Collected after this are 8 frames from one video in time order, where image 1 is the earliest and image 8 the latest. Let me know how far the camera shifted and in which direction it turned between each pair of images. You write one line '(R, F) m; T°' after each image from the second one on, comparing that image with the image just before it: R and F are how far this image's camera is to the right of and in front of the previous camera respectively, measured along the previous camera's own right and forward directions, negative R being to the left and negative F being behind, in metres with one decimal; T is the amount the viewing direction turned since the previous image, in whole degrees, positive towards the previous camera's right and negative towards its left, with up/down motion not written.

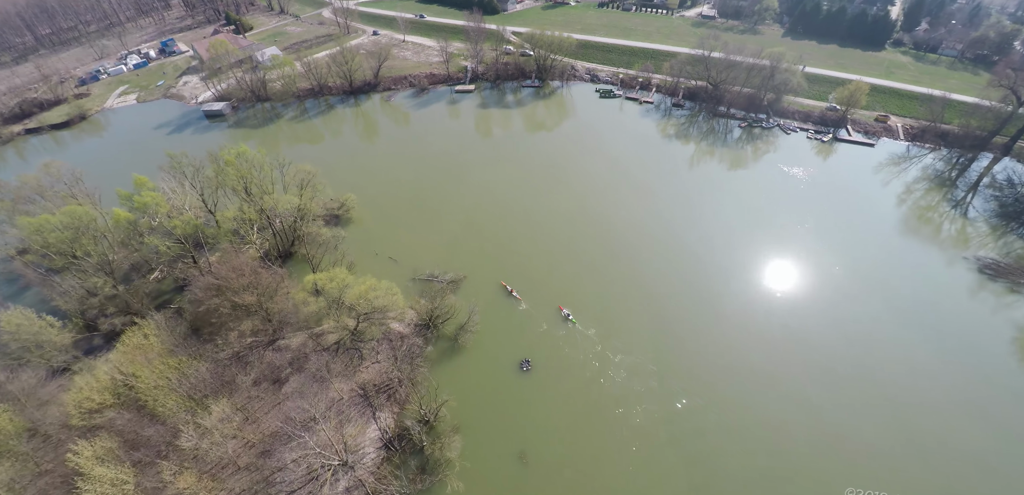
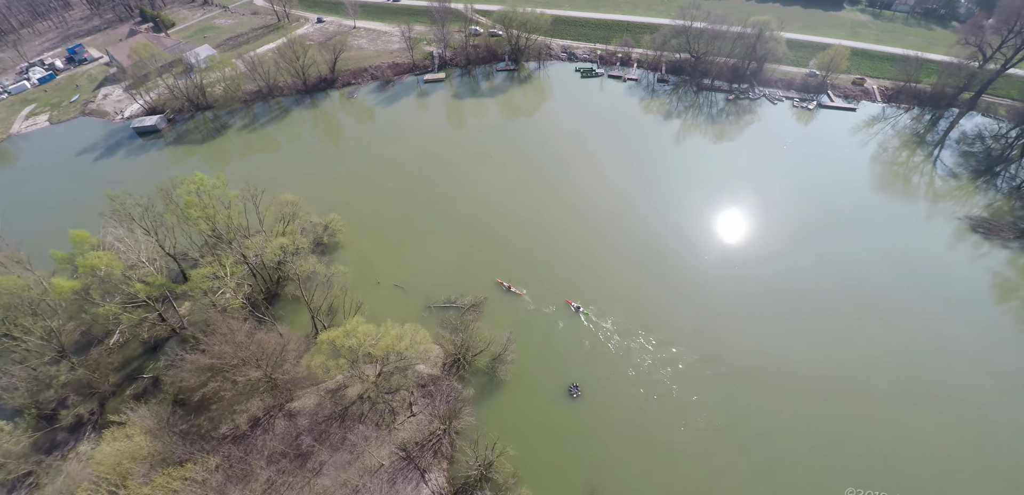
(-5.9, +4.2) m; +6°
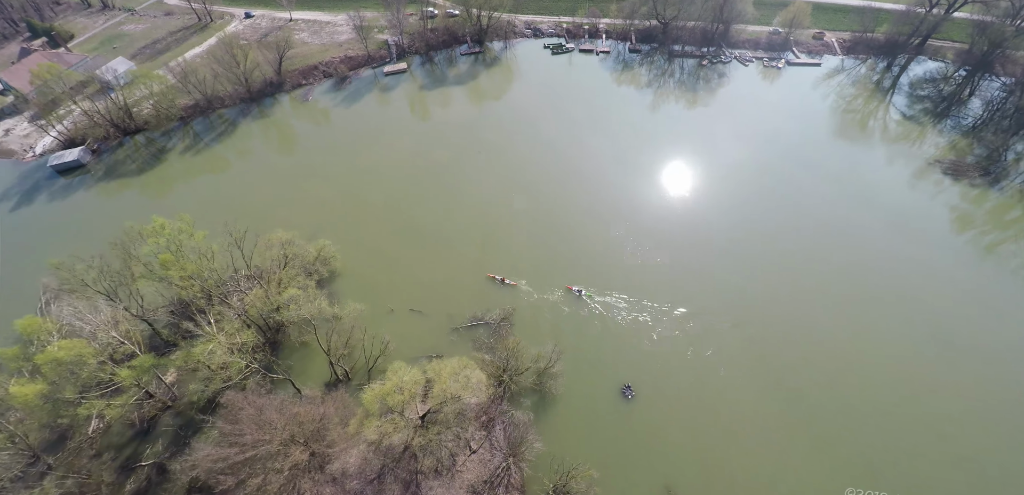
(-5.9, +3.0) m; +6°
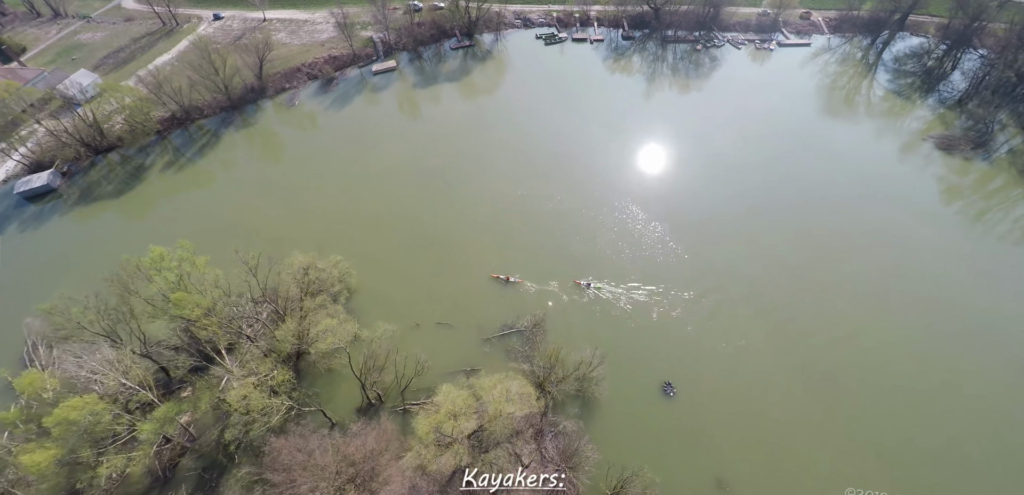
(-4.4, +1.5) m; +3°
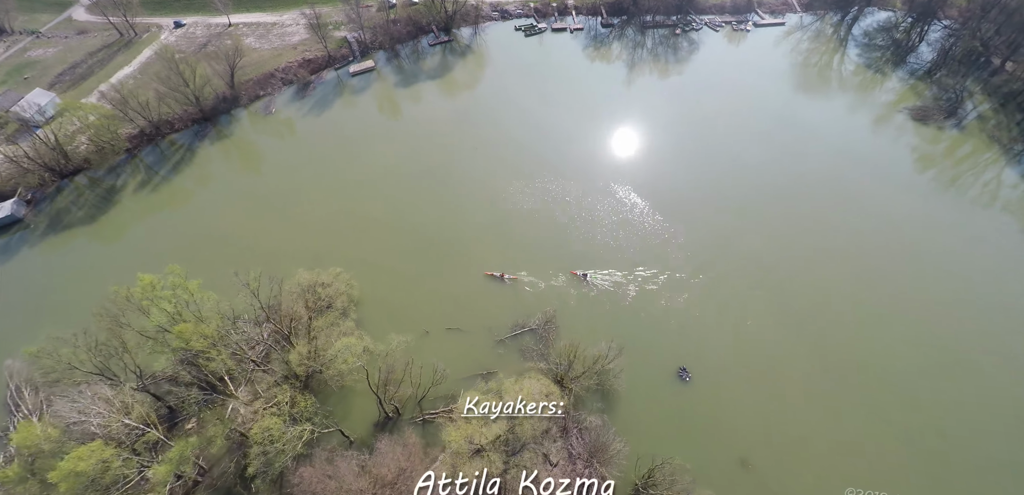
(-2.4, +0.7) m; +3°
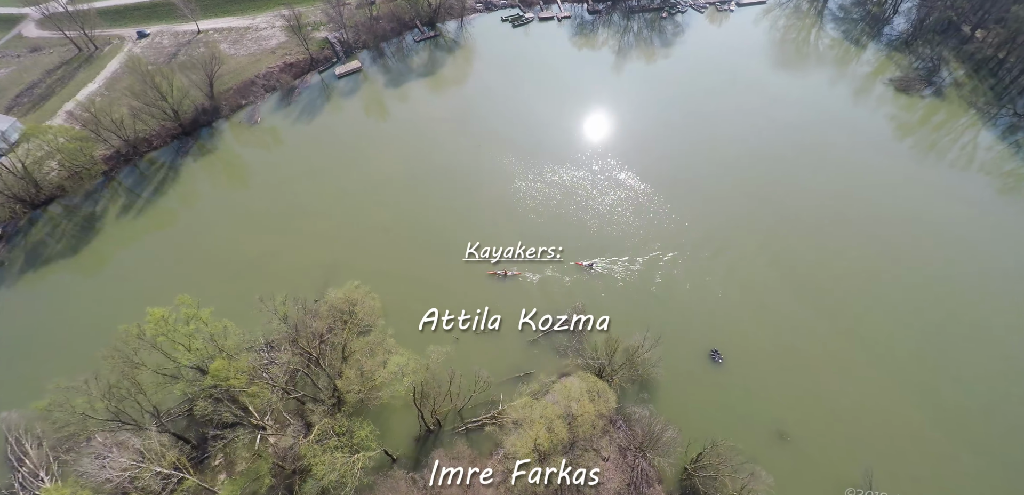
(-4.2, +1.1) m; +3°
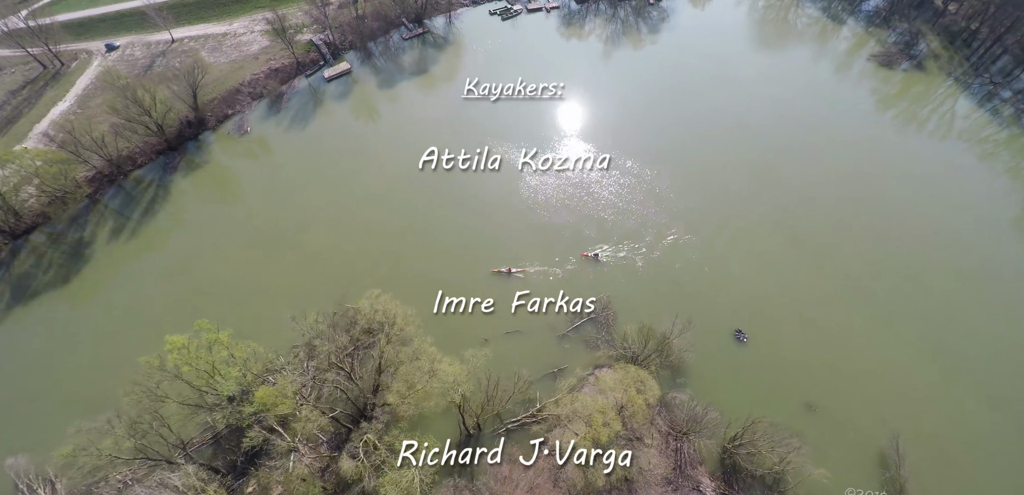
(-3.7, +0.7) m; +3°
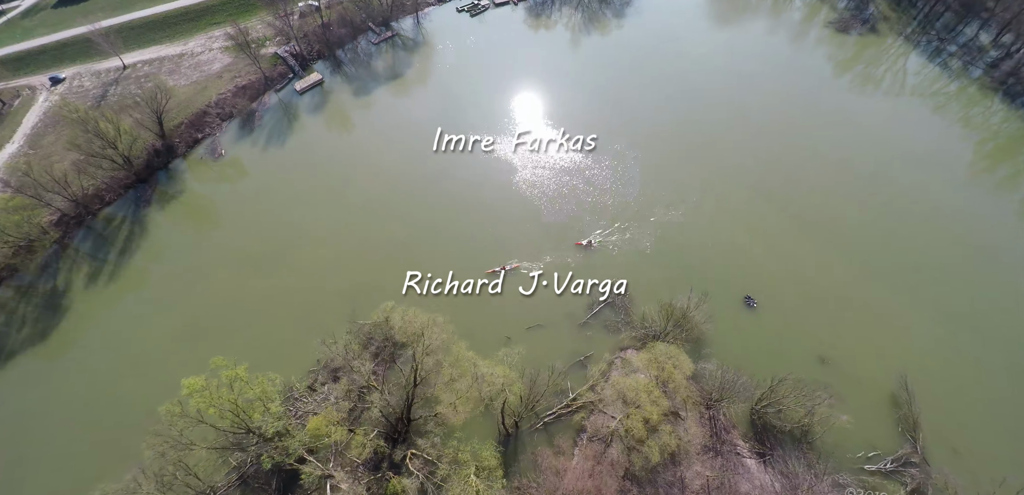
(-3.4, +0.6) m; +4°
